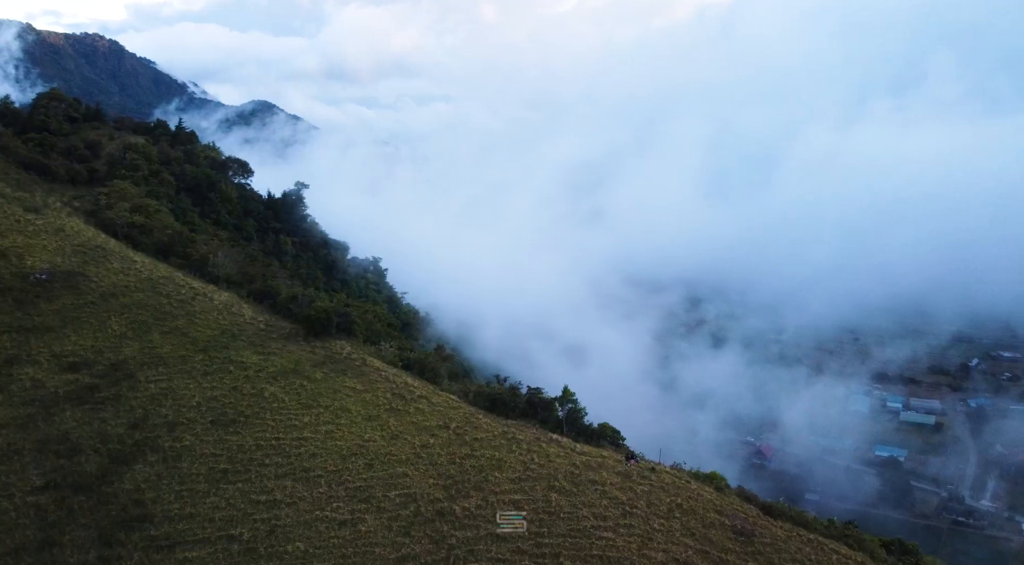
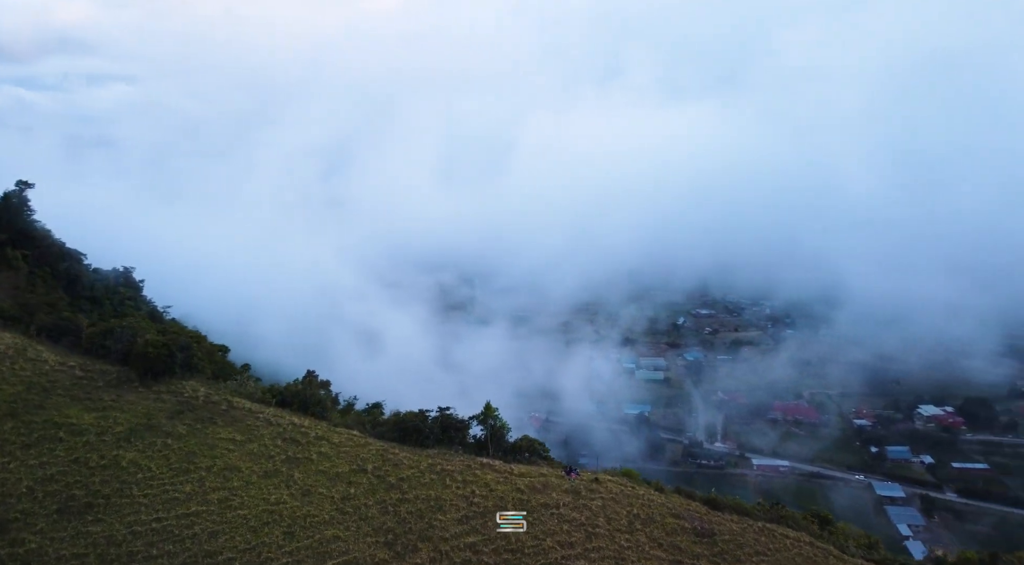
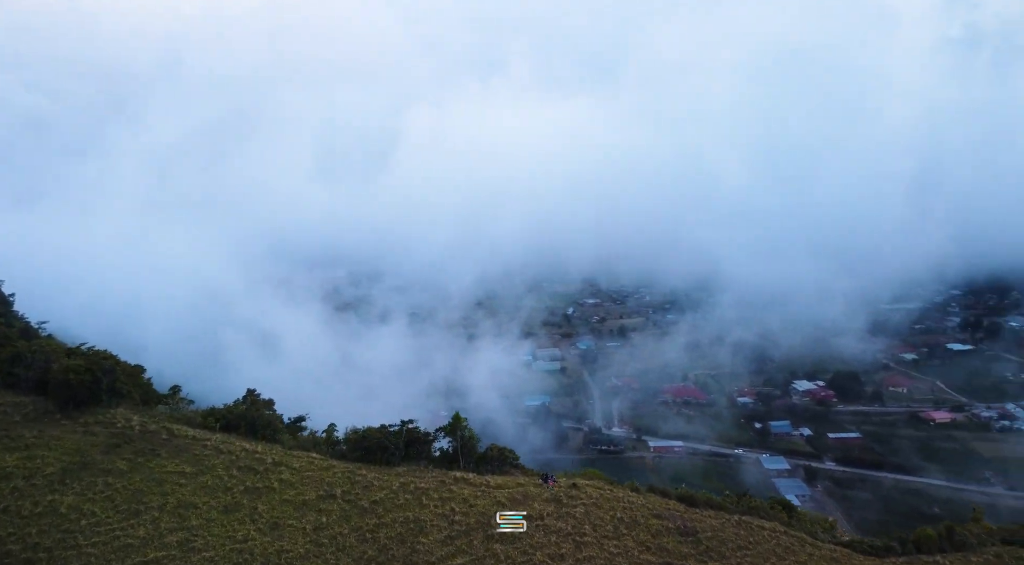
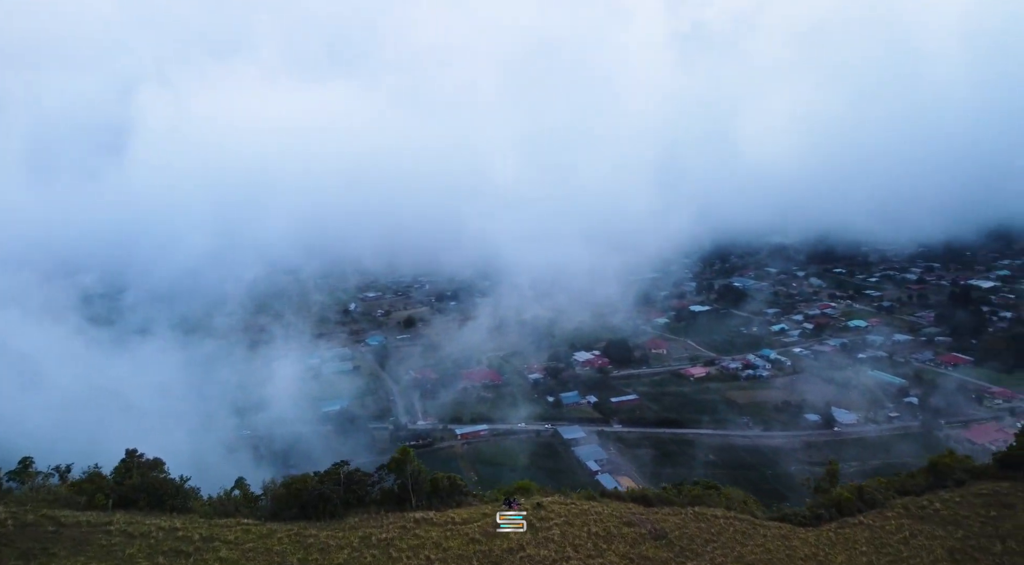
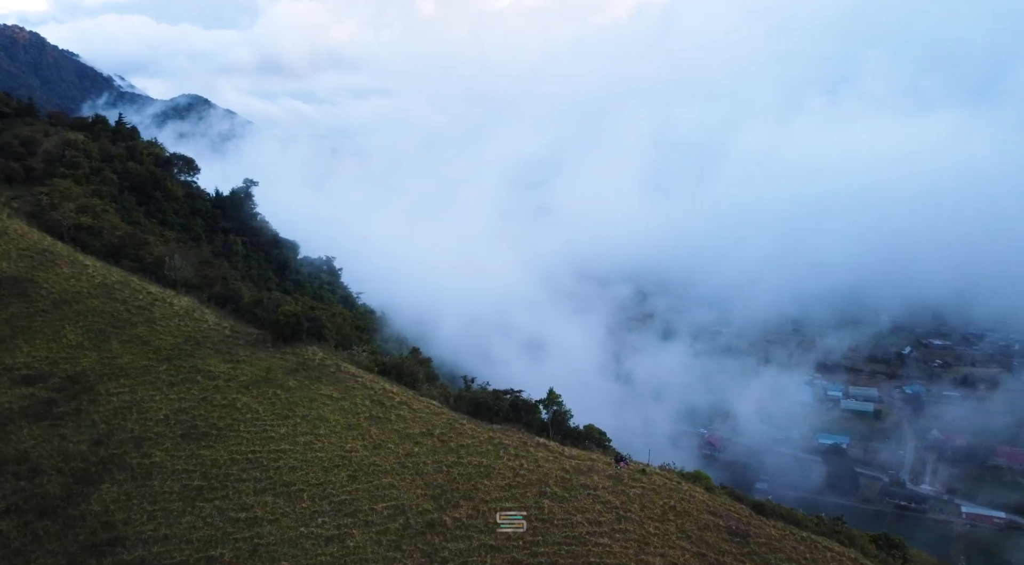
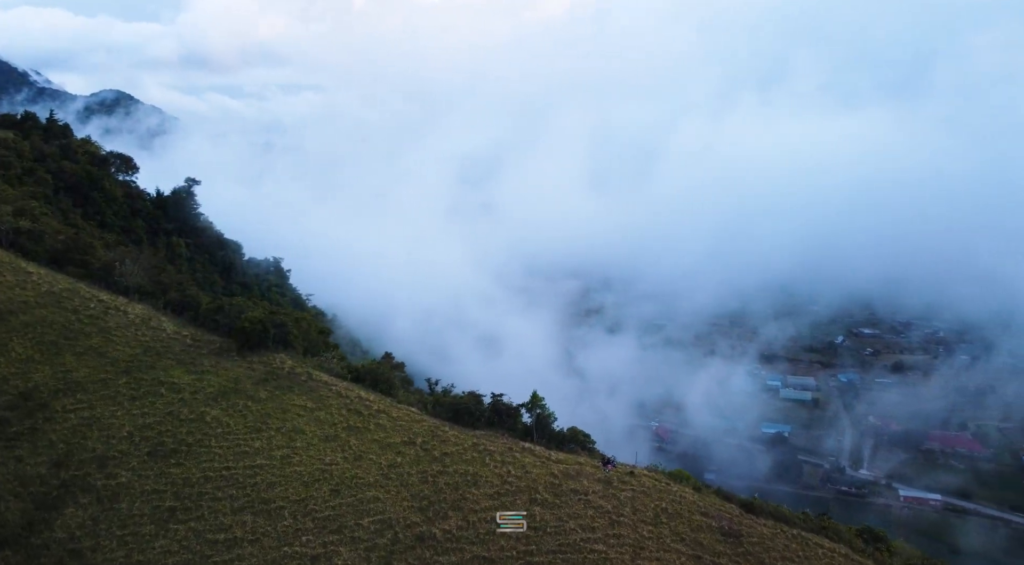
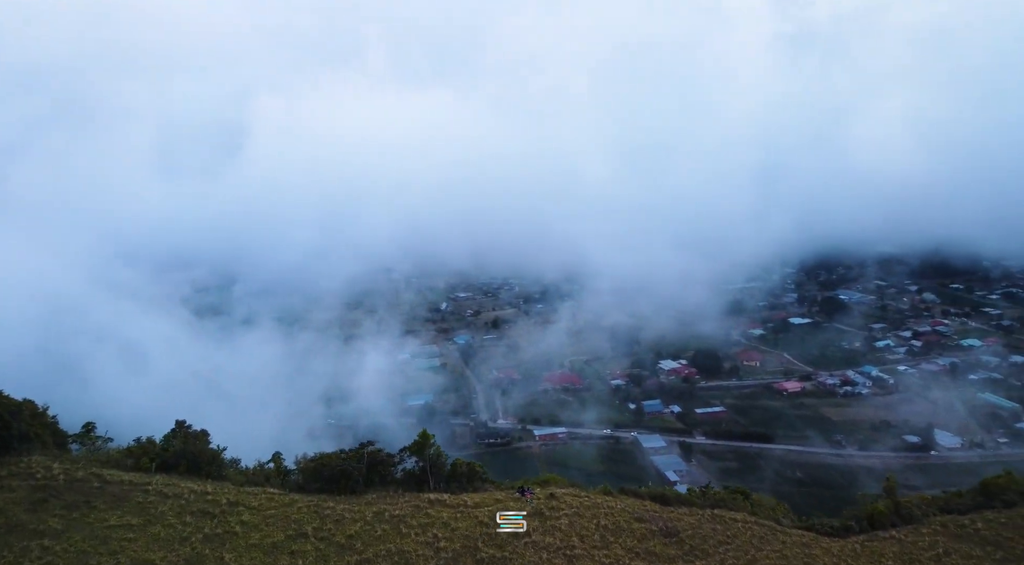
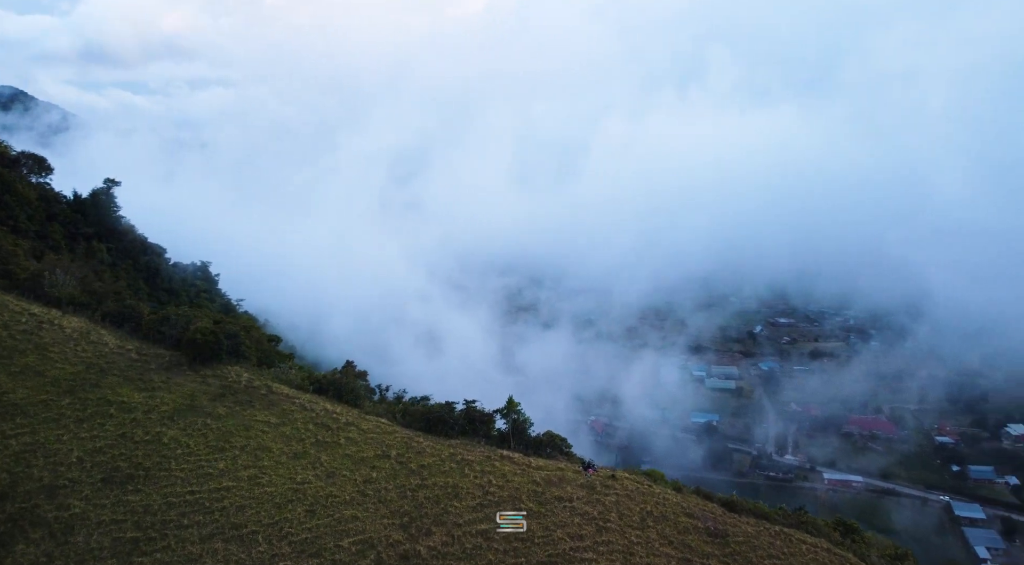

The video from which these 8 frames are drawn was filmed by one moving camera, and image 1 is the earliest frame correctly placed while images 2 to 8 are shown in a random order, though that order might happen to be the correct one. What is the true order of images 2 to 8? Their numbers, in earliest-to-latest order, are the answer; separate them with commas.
5, 6, 8, 2, 3, 7, 4
